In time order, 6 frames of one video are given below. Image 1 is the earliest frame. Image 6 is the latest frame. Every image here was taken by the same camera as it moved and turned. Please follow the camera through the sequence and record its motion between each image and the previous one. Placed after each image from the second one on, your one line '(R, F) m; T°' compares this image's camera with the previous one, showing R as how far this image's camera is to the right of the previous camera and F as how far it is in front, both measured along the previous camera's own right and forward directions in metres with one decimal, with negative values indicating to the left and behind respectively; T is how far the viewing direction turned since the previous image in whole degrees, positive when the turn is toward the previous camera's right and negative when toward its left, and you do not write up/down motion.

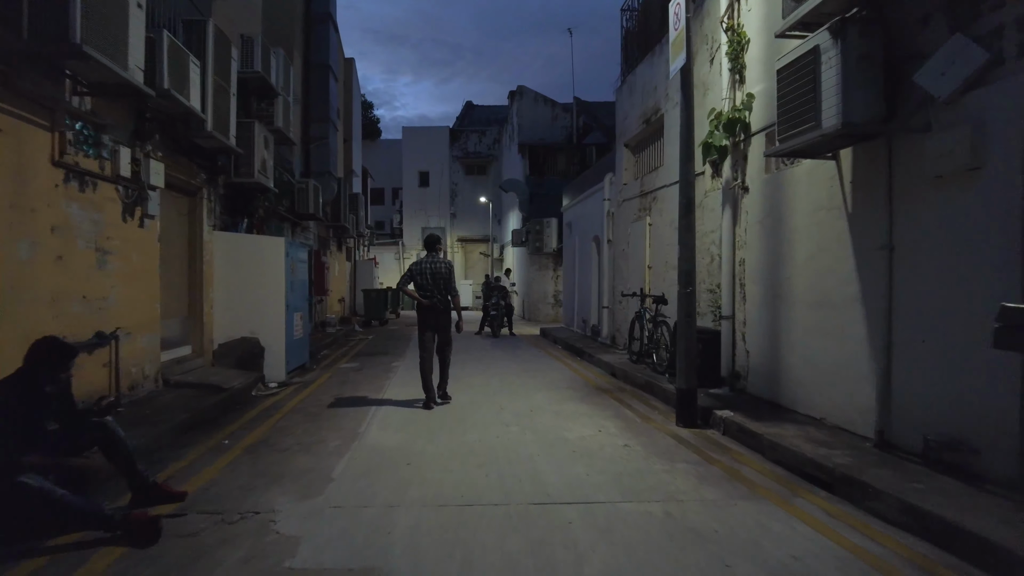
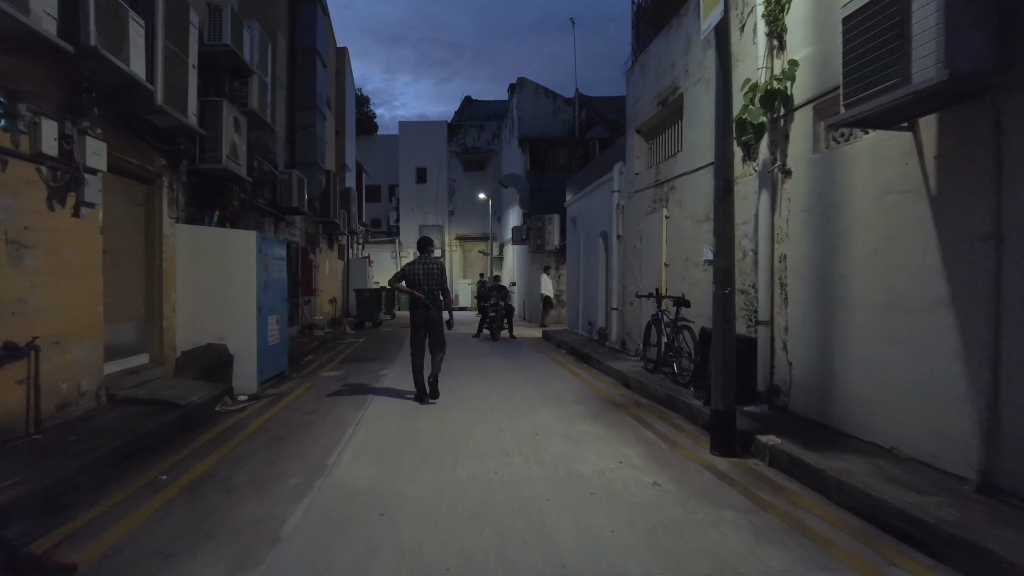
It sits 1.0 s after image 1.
(0.0, +1.1) m; 0°
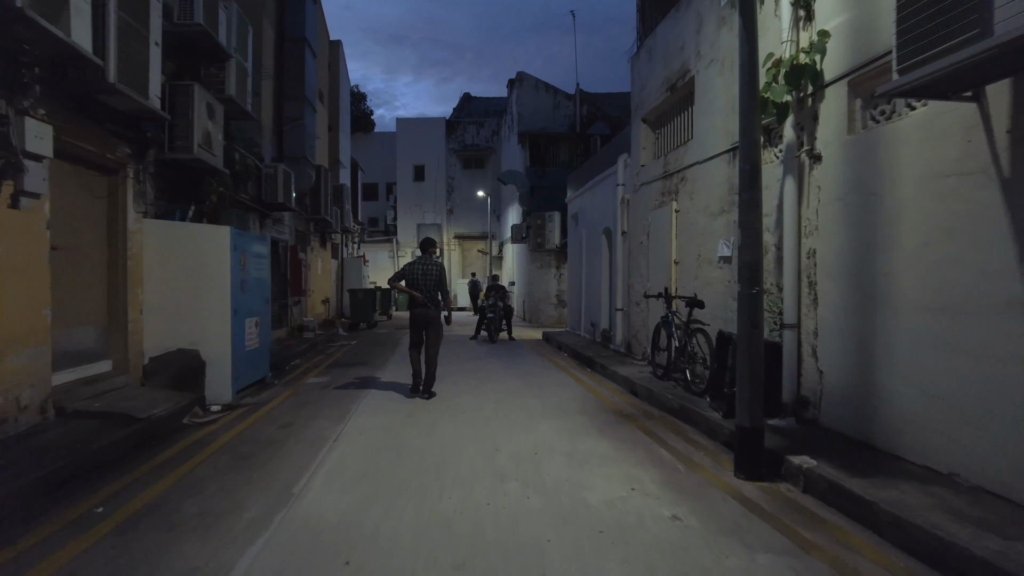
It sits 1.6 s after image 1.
(0.0, +0.7) m; 0°
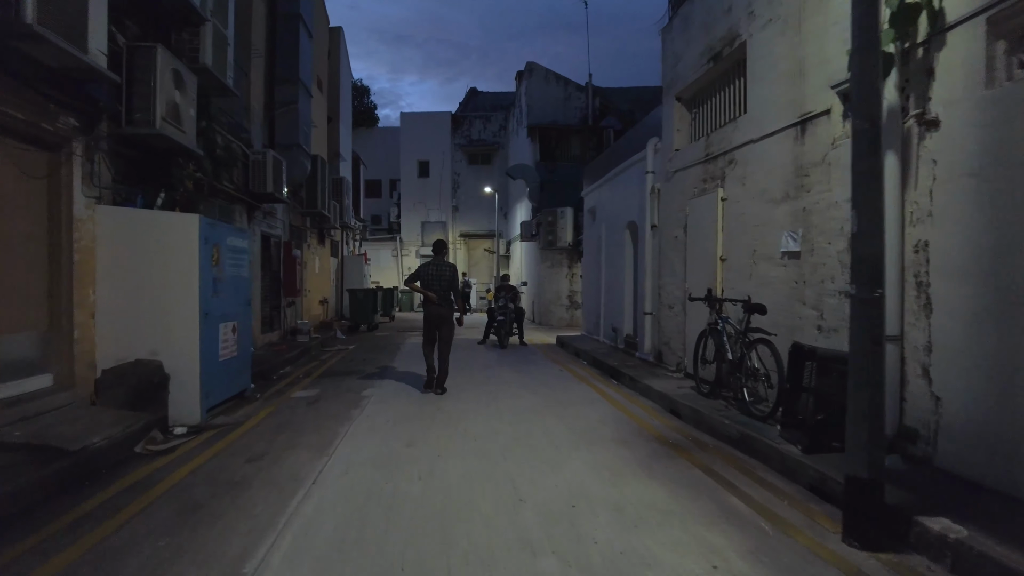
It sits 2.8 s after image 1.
(-0.1, +1.3) m; 0°
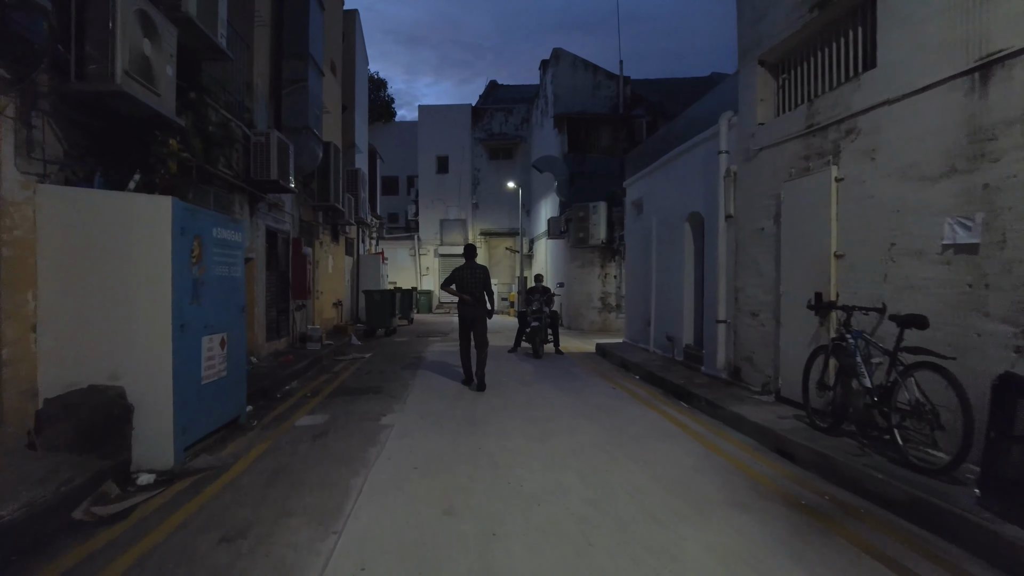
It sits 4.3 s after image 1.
(-0.4, +1.6) m; -1°
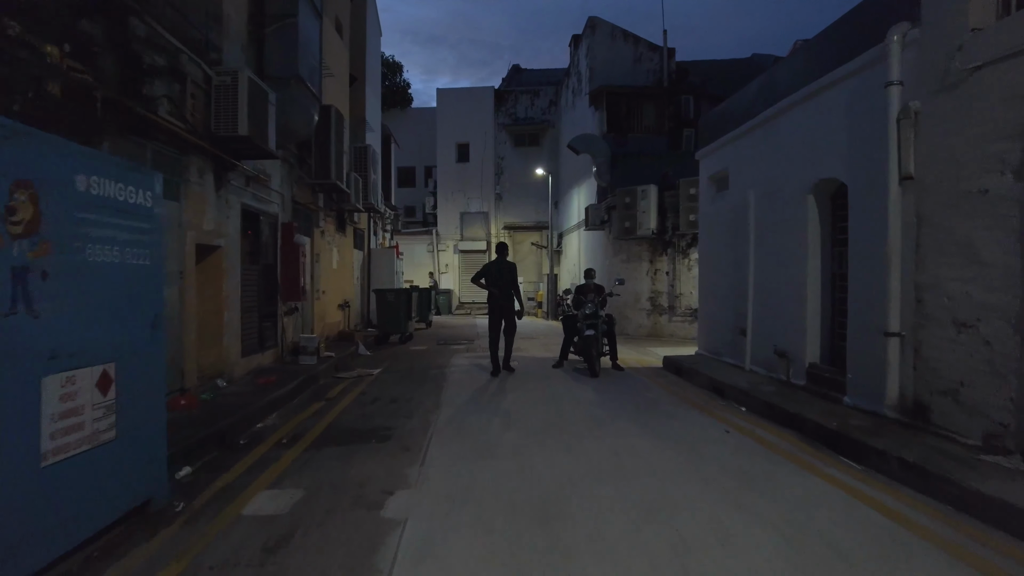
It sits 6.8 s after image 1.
(-0.4, +2.8) m; -1°
